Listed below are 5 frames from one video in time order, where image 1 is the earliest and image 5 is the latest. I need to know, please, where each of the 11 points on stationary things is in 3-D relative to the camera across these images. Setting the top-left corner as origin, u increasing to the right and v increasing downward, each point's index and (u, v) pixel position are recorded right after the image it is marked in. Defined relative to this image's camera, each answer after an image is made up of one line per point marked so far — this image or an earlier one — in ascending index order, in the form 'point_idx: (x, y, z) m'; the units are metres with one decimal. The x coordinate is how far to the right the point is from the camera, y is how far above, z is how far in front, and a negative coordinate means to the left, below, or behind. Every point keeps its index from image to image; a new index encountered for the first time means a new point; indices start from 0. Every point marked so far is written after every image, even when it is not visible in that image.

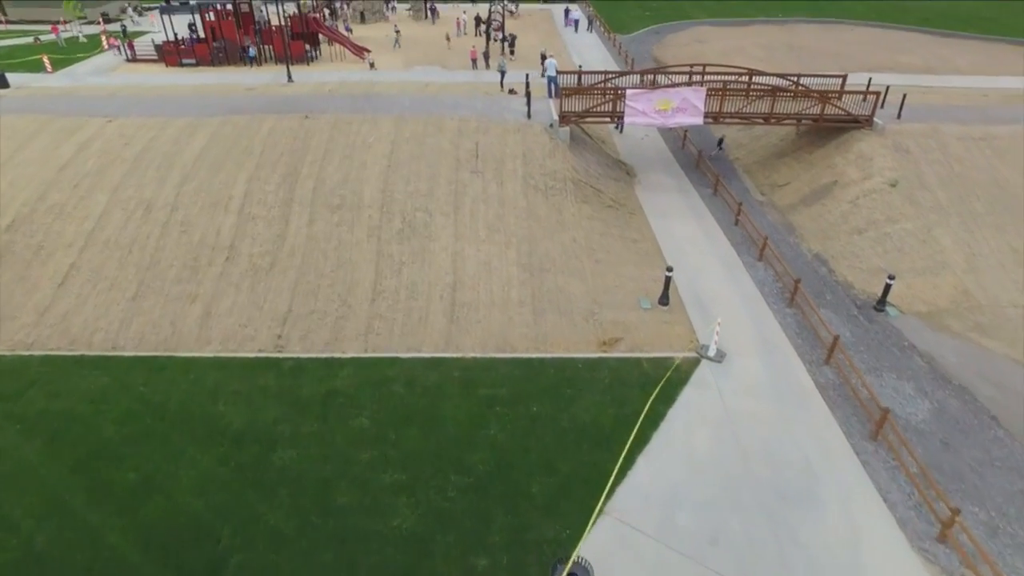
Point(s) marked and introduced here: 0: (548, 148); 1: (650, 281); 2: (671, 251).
0: (+0.9, +3.5, +19.3) m
1: (+2.9, +0.1, +16.2) m
2: (+3.7, +0.8, +17.5) m
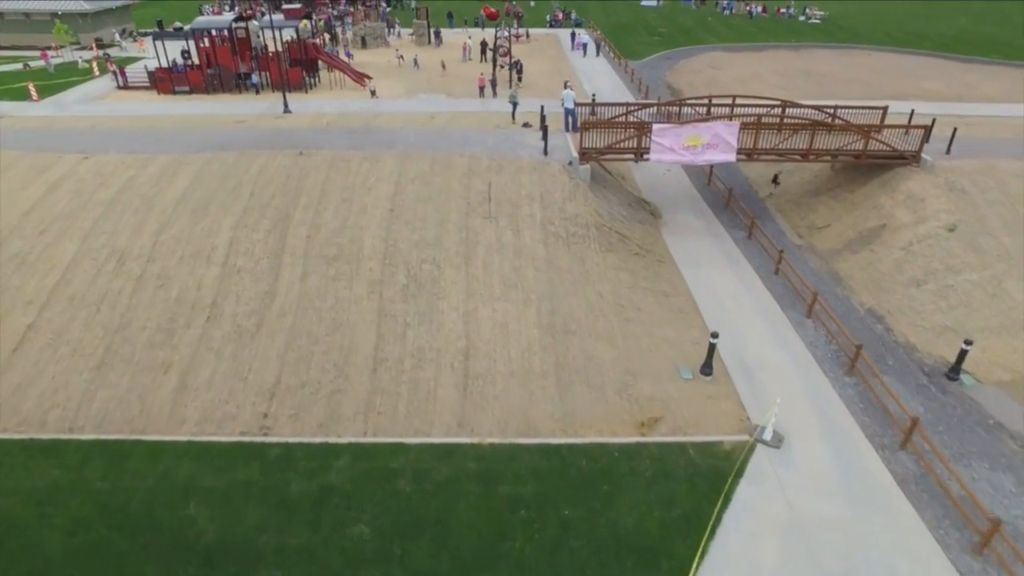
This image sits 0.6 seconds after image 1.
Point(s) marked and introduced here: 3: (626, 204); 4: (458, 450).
0: (+1.3, +2.2, +17.4) m
1: (+3.3, -1.1, +14.2) m
2: (+4.0, -0.5, +15.6) m
3: (+2.9, +2.1, +19.5) m
4: (-0.8, -2.4, +11.5) m
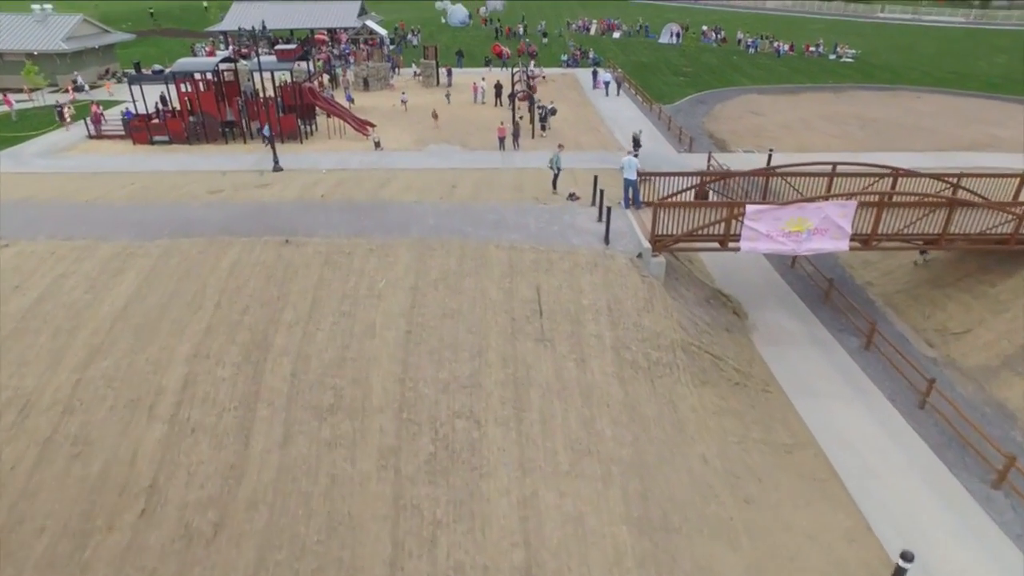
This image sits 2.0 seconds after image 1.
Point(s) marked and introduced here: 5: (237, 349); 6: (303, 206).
0: (+2.2, -0.1, +13.1) m
1: (+4.3, -3.3, +9.8) m
2: (+5.0, -2.7, +11.2) m
3: (+3.8, -0.3, +15.1) m
4: (+0.2, -4.5, +7.0) m
5: (-4.1, -0.9, +11.5) m
6: (-4.4, +1.7, +16.0) m
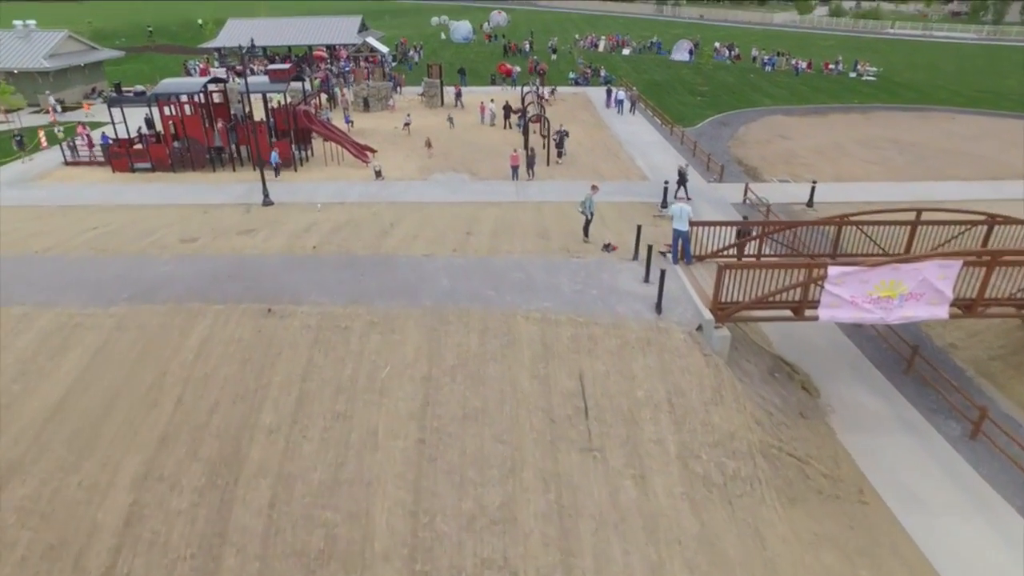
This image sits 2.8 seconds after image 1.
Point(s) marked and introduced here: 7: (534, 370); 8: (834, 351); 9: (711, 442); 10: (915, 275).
0: (+2.7, -1.3, +10.6) m
1: (+4.7, -4.4, +7.2) m
2: (+5.5, -3.9, +8.6) m
3: (+4.3, -1.5, +12.6) m
4: (+0.6, -5.6, +4.4) m
5: (-3.6, -2.1, +8.9) m
6: (-3.9, +0.4, +13.5) m
7: (+0.3, -1.1, +10.3) m
8: (+6.2, -1.2, +14.6) m
9: (+2.6, -1.9, +9.8) m
10: (+6.2, +0.2, +11.7) m
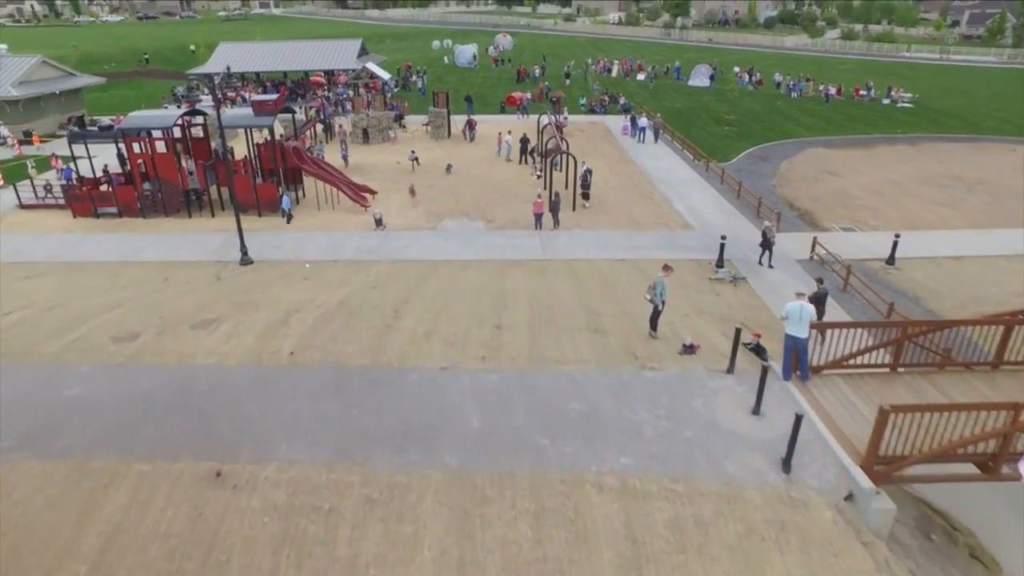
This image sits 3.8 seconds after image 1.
0: (+3.4, -2.8, +6.8) m
1: (+5.4, -5.8, +3.4) m
2: (+6.1, -5.4, +4.8) m
3: (+5.0, -3.1, +8.9) m
4: (+1.3, -7.0, +0.5) m
5: (-3.0, -3.6, +5.2) m
6: (-3.2, -1.2, +9.8) m
7: (+1.0, -2.6, +6.6) m
8: (+6.9, -2.8, +10.9) m
9: (+3.2, -3.5, +6.0) m
10: (+6.9, -1.3, +8.0) m
